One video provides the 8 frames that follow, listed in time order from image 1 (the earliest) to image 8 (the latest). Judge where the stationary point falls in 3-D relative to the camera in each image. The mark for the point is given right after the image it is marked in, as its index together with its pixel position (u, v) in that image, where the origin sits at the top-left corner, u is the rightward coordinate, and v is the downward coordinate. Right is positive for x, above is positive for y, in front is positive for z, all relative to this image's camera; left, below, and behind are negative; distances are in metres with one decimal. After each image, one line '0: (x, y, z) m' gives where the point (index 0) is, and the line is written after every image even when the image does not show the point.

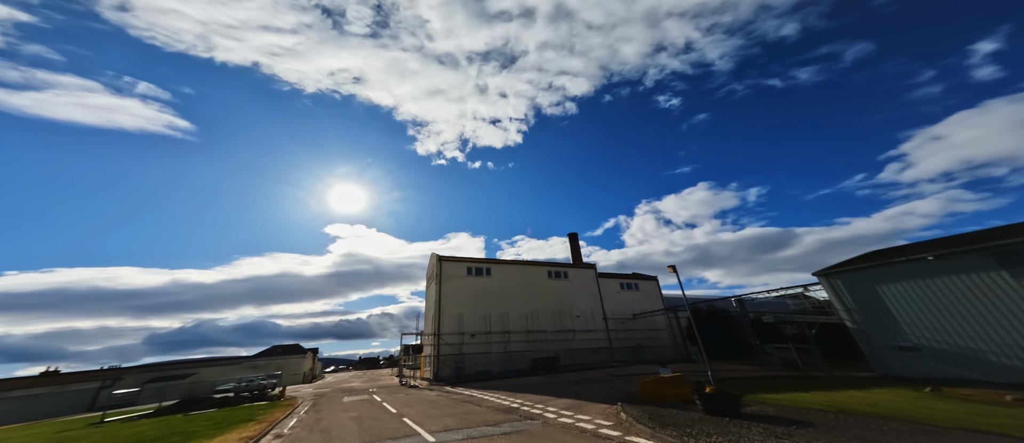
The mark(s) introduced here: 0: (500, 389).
0: (-0.9, -11.1, +19.7) m
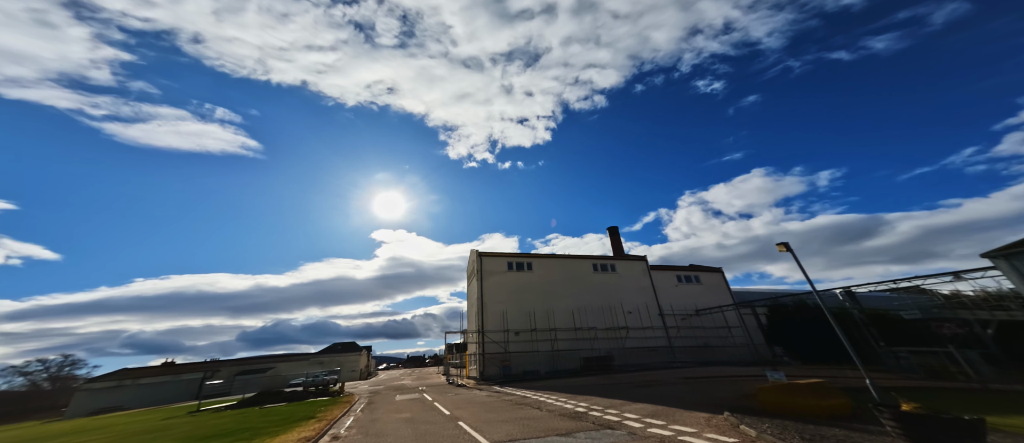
0: (+2.5, -10.5, +18.5) m
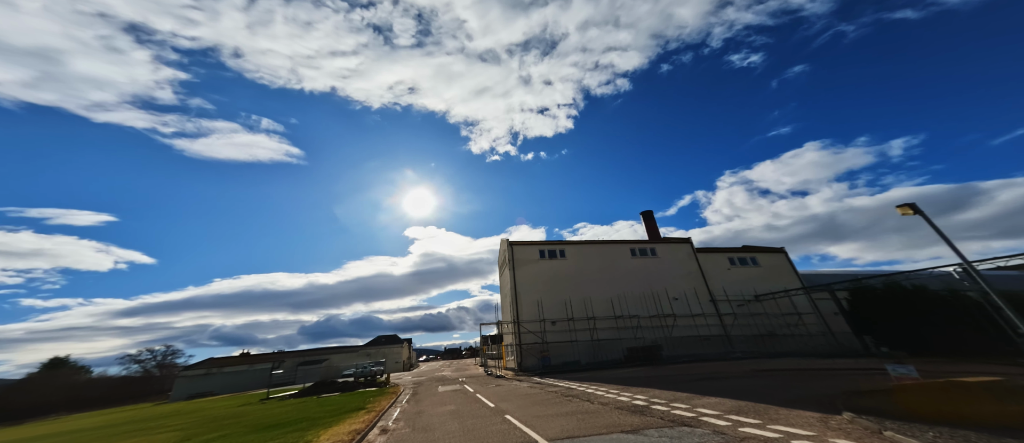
0: (+5.1, -9.5, +17.5) m
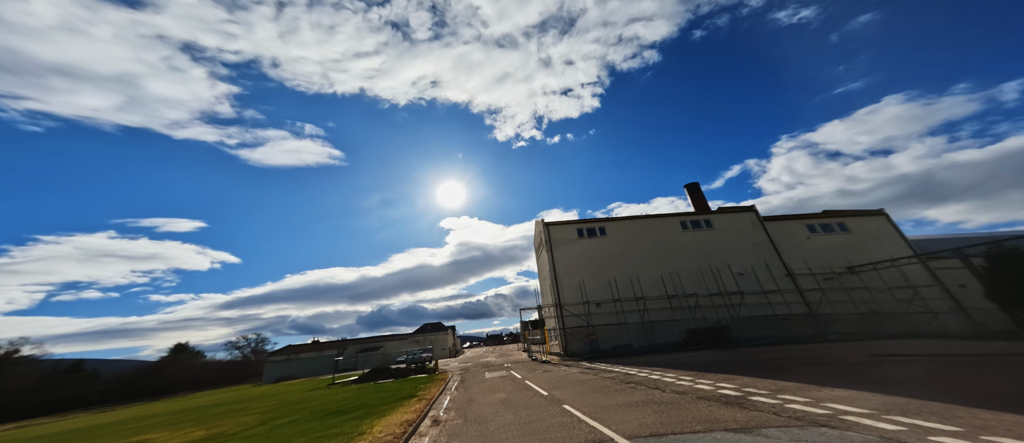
0: (+7.9, -7.7, +15.8) m
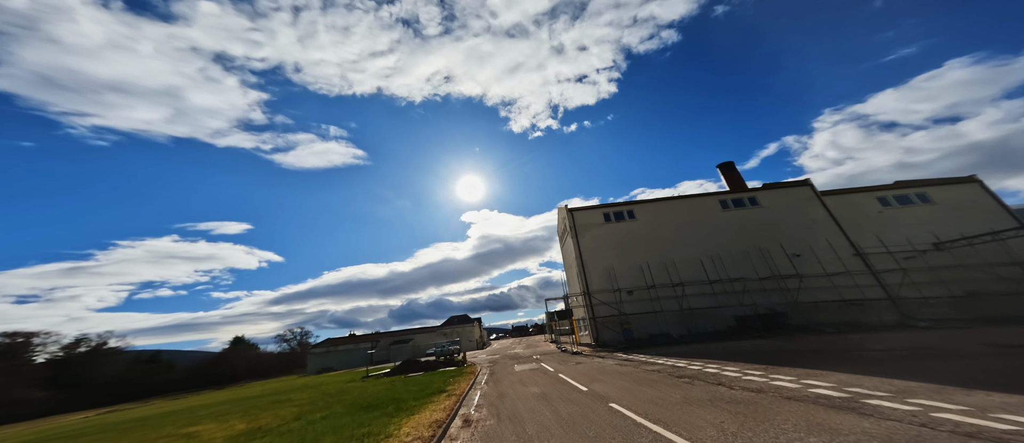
0: (+9.5, -6.5, +14.2) m
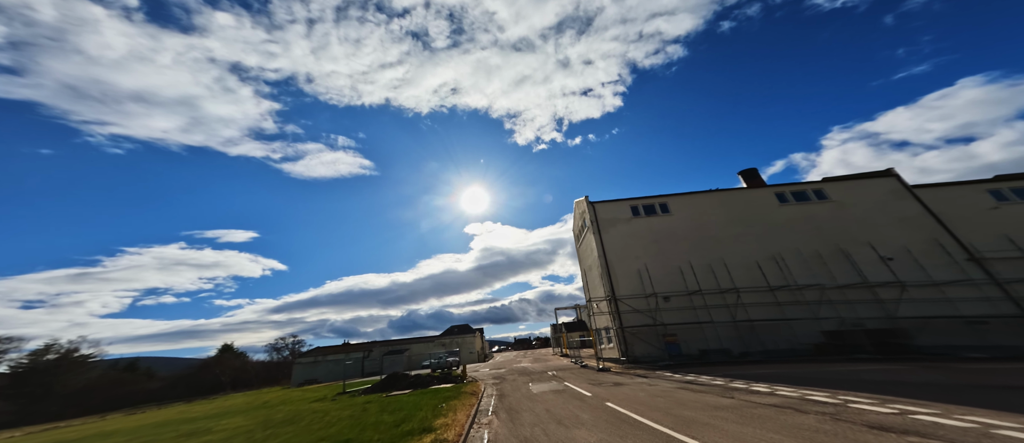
0: (+10.3, -5.0, +9.0) m
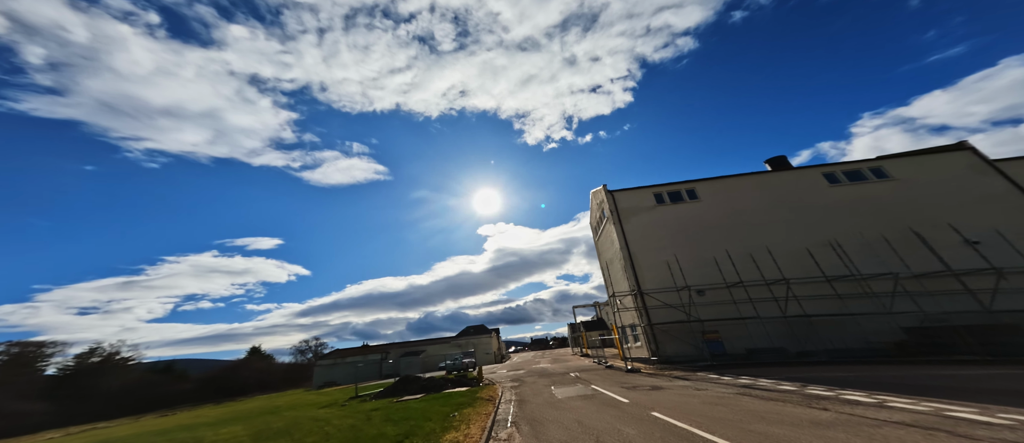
0: (+10.9, -3.9, +6.8) m
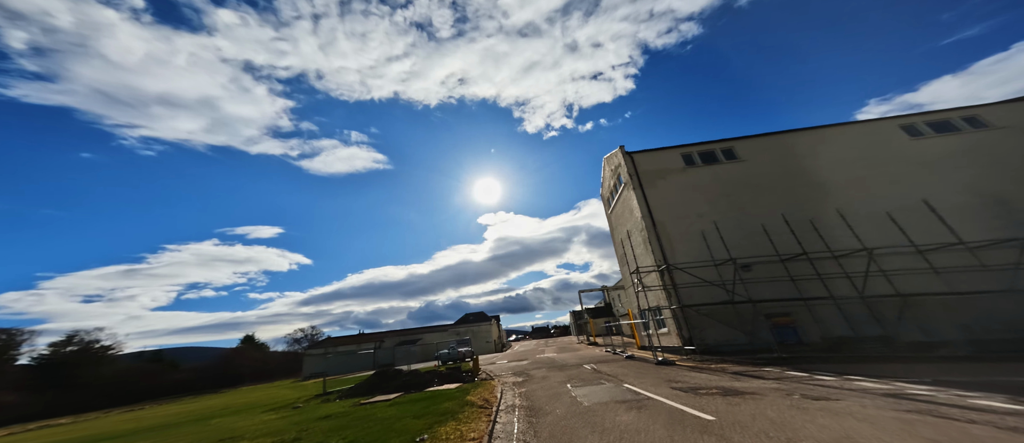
0: (+11.1, -1.8, +2.4) m
